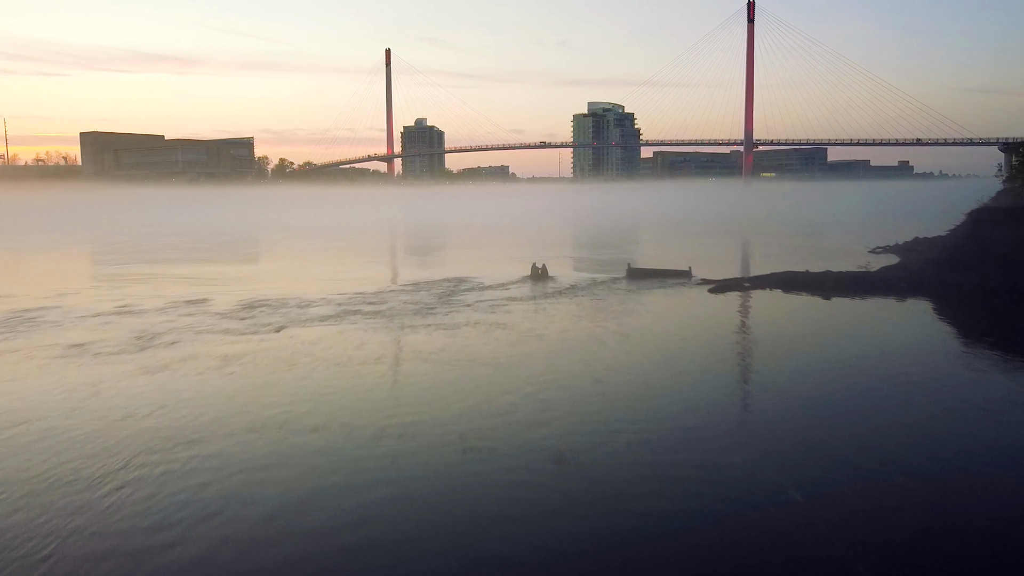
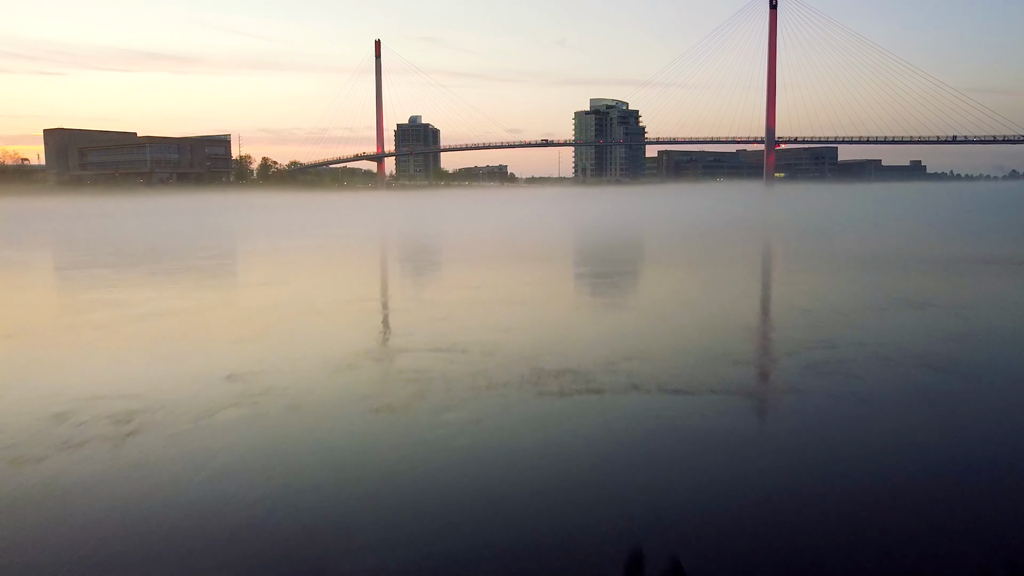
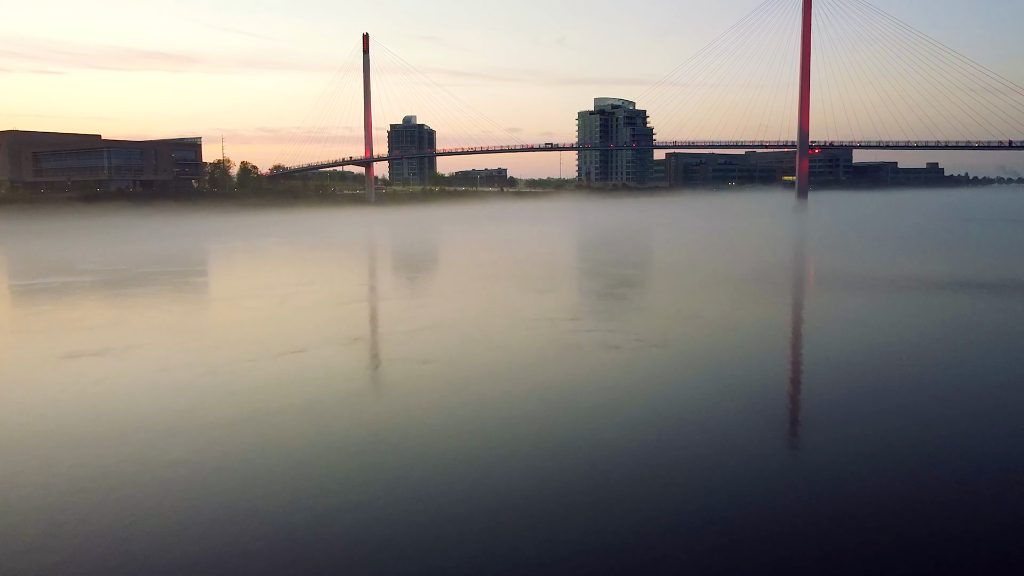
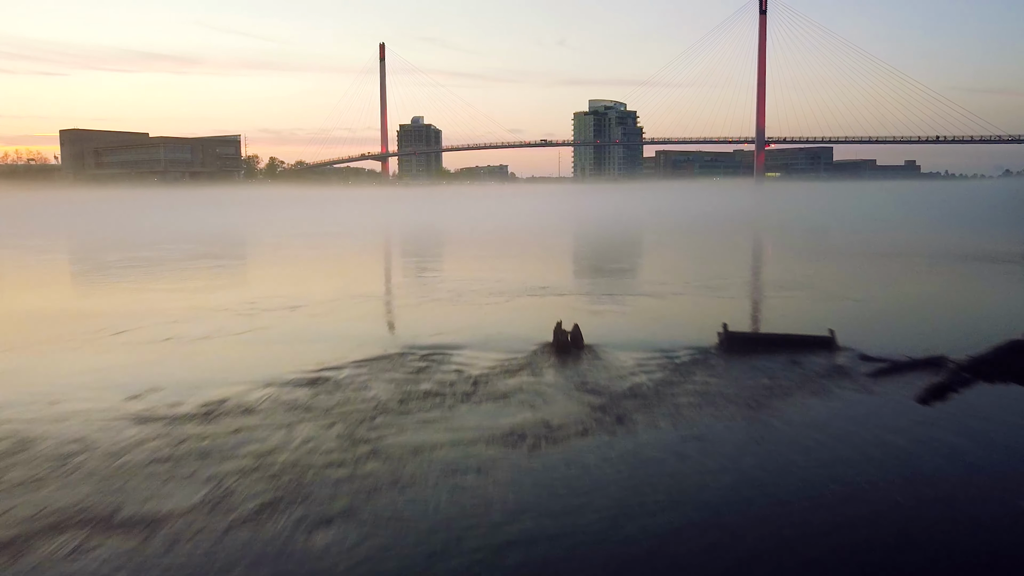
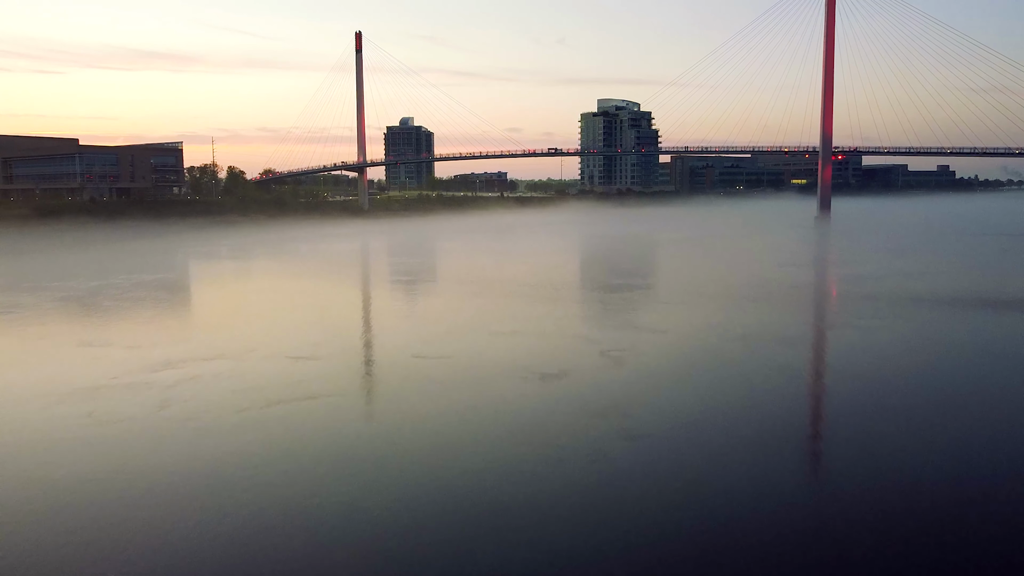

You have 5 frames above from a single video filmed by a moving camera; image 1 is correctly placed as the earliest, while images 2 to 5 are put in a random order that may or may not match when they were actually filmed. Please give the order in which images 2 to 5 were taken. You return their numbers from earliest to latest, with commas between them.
4, 2, 3, 5
